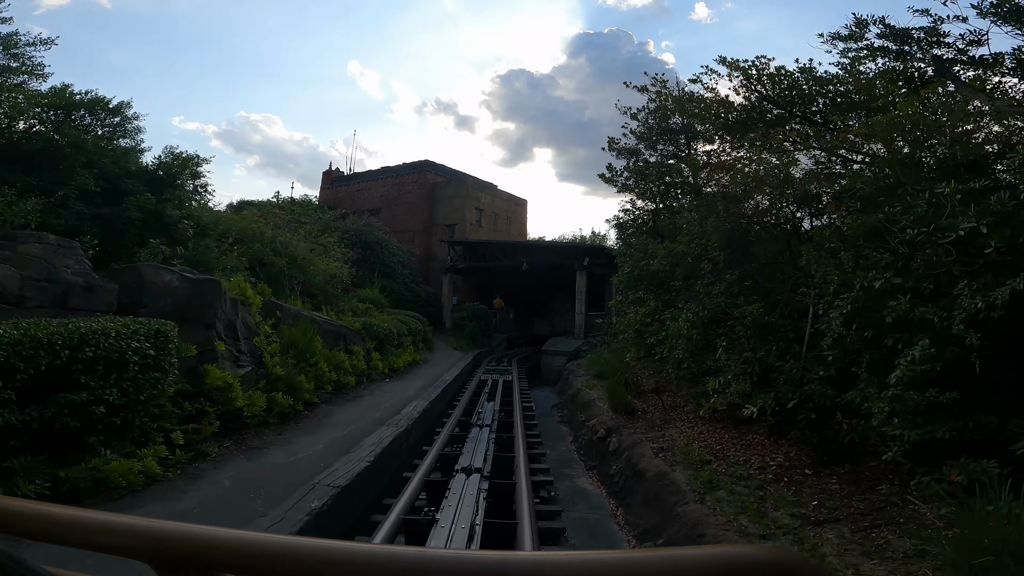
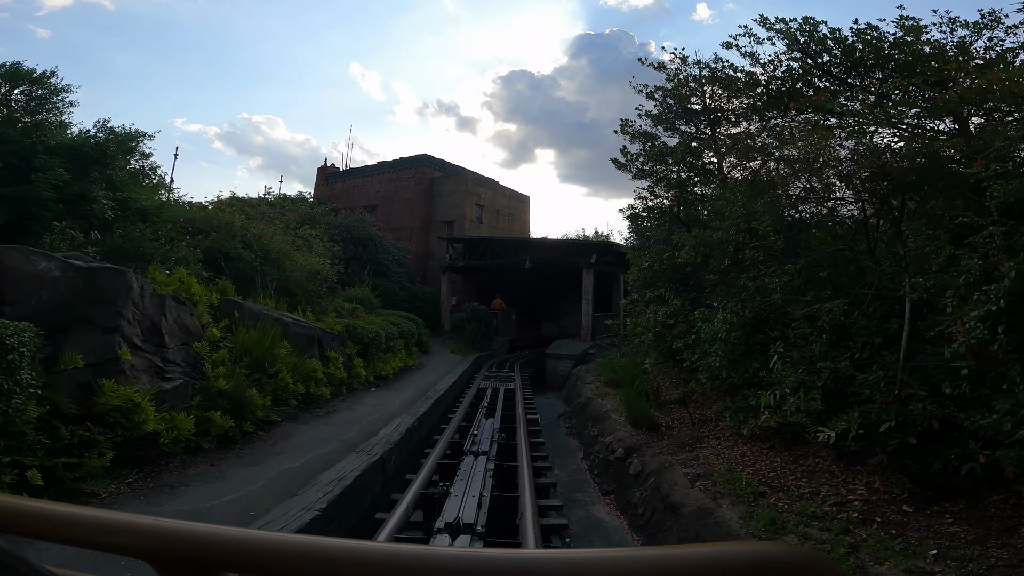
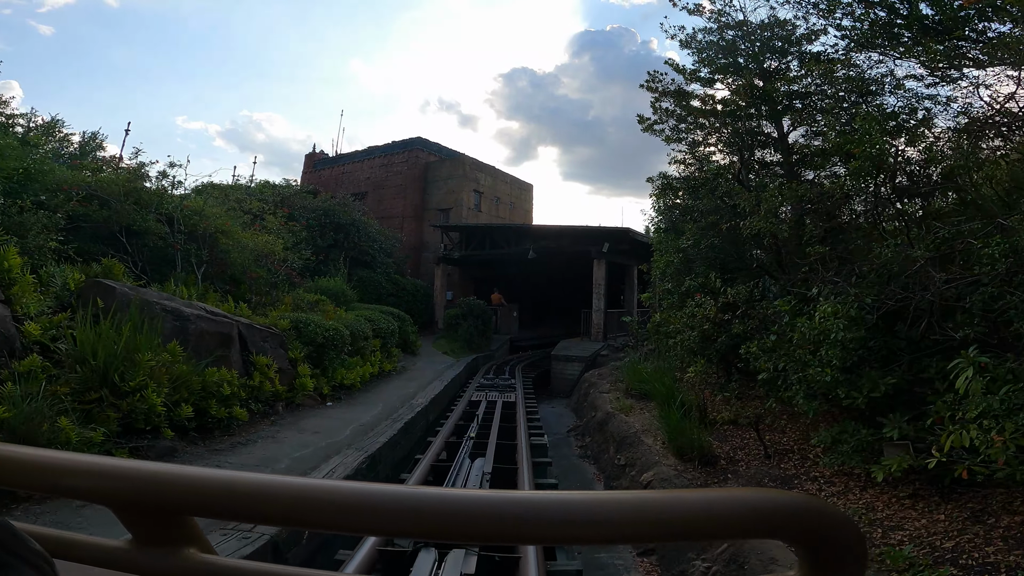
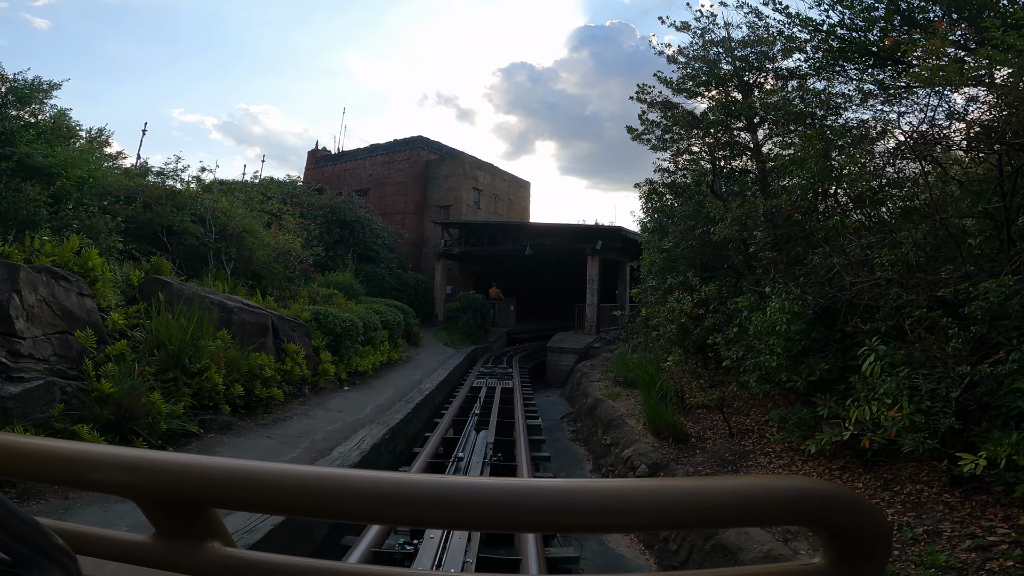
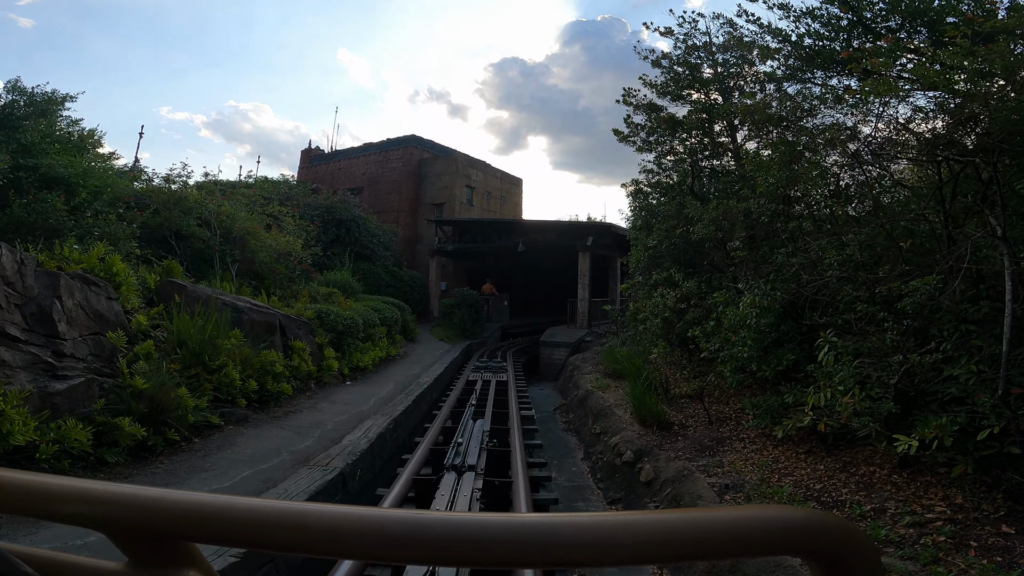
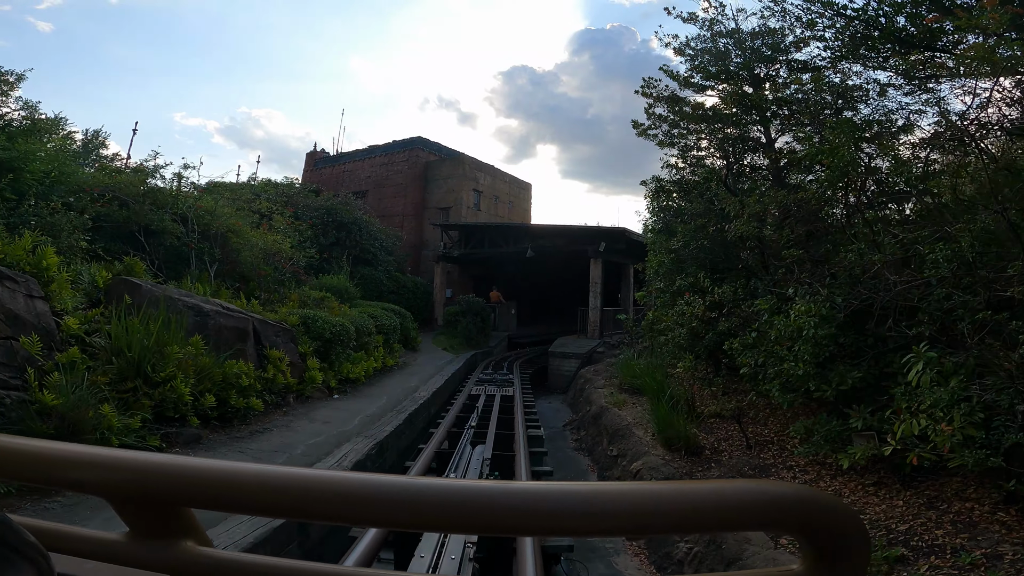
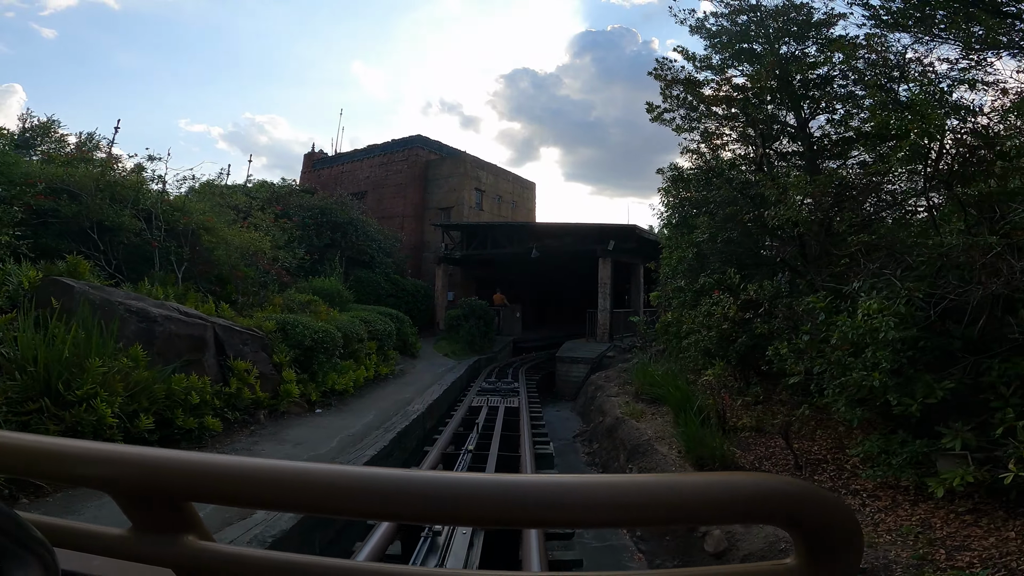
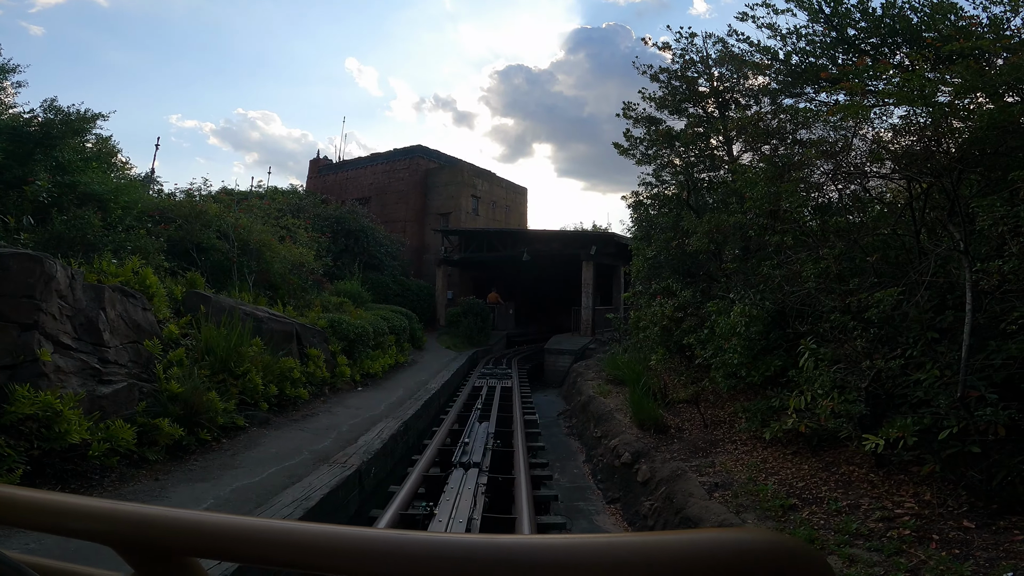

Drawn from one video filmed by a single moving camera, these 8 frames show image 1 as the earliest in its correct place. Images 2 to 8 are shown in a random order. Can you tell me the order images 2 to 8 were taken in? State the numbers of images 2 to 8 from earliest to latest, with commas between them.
2, 8, 5, 4, 6, 3, 7
